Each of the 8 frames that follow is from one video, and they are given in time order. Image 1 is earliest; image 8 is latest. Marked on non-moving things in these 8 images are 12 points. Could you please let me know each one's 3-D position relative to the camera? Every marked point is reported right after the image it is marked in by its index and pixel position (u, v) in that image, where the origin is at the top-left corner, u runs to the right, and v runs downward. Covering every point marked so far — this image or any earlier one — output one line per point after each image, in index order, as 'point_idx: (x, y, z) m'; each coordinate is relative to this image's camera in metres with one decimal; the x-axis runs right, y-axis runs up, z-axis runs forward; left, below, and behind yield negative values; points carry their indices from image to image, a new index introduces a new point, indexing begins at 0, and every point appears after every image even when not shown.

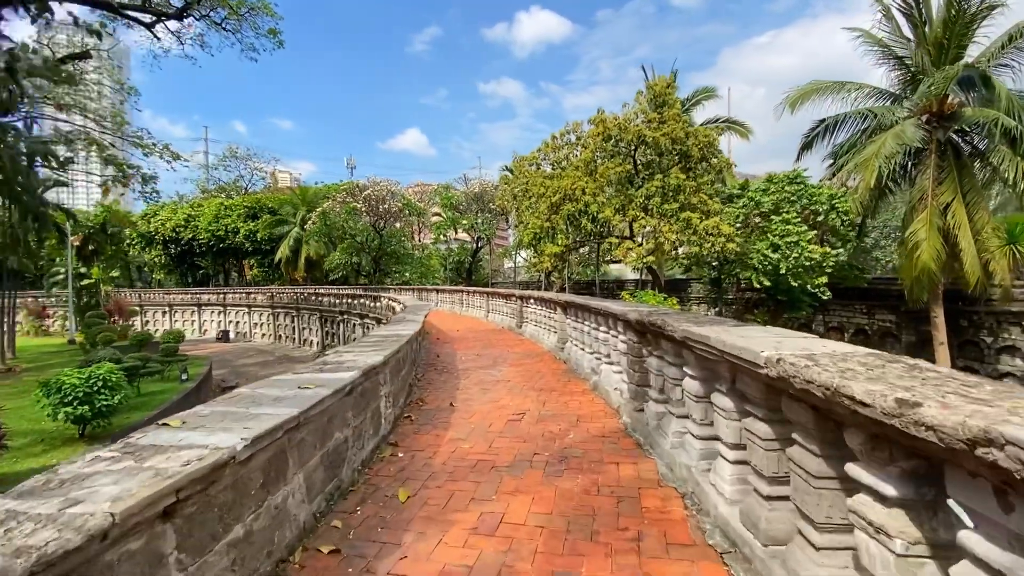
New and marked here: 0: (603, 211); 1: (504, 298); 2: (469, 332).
0: (+2.7, +2.3, +14.5) m
1: (-0.2, -0.2, +13.2) m
2: (-1.1, -1.1, +12.4) m
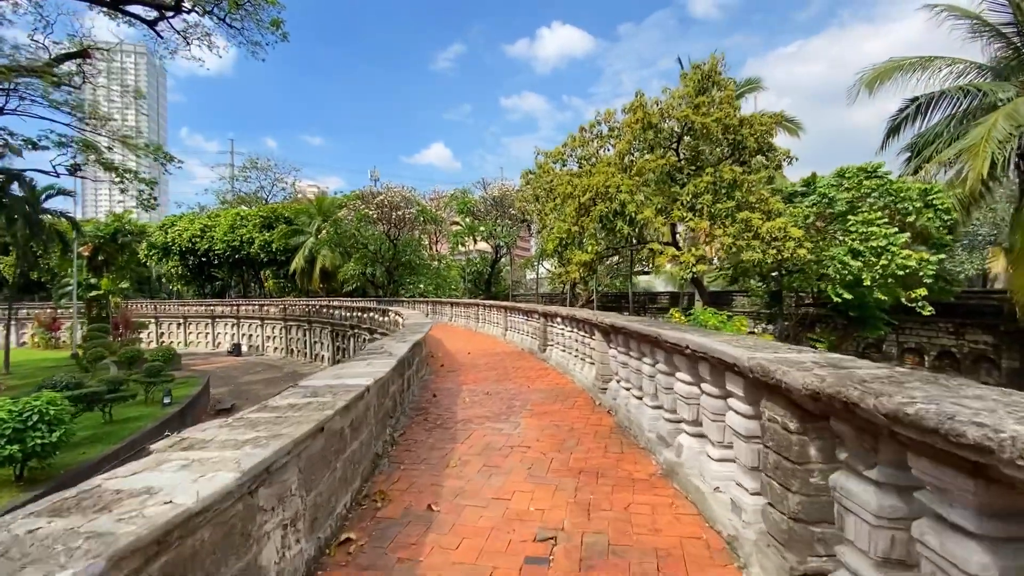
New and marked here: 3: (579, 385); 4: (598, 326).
0: (+3.3, +2.0, +12.2) m
1: (+0.3, -0.6, +11.0) m
2: (-0.7, -1.4, +10.2) m
3: (+0.9, -1.4, +6.7) m
4: (+1.1, -0.5, +6.1) m
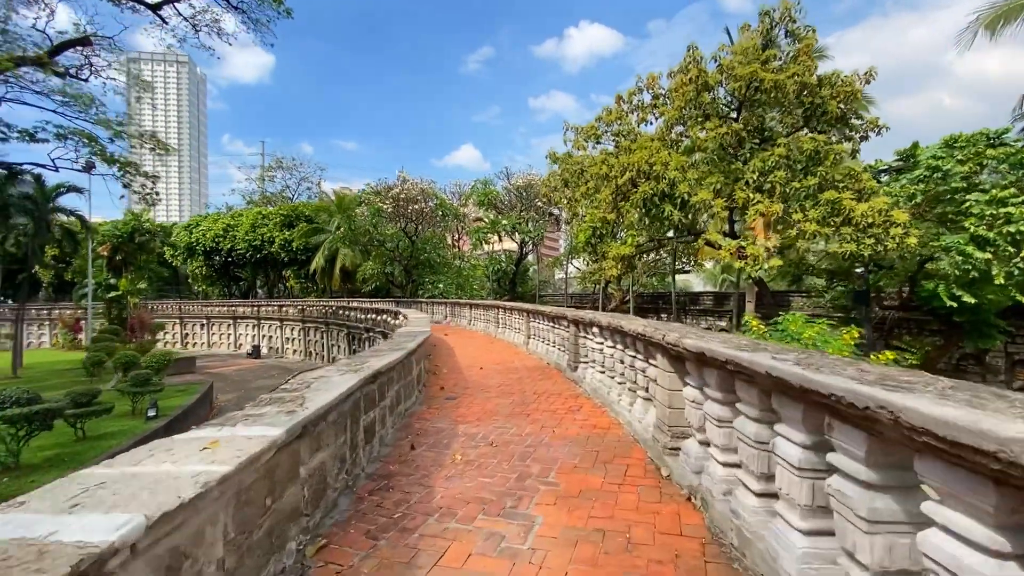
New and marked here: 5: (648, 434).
0: (+3.8, +2.0, +9.8) m
1: (+0.7, -0.6, +8.8) m
2: (-0.3, -1.4, +8.1) m
3: (+1.1, -1.4, +4.5) m
4: (+1.2, -0.5, +3.9) m
5: (+1.1, -1.2, +4.1) m
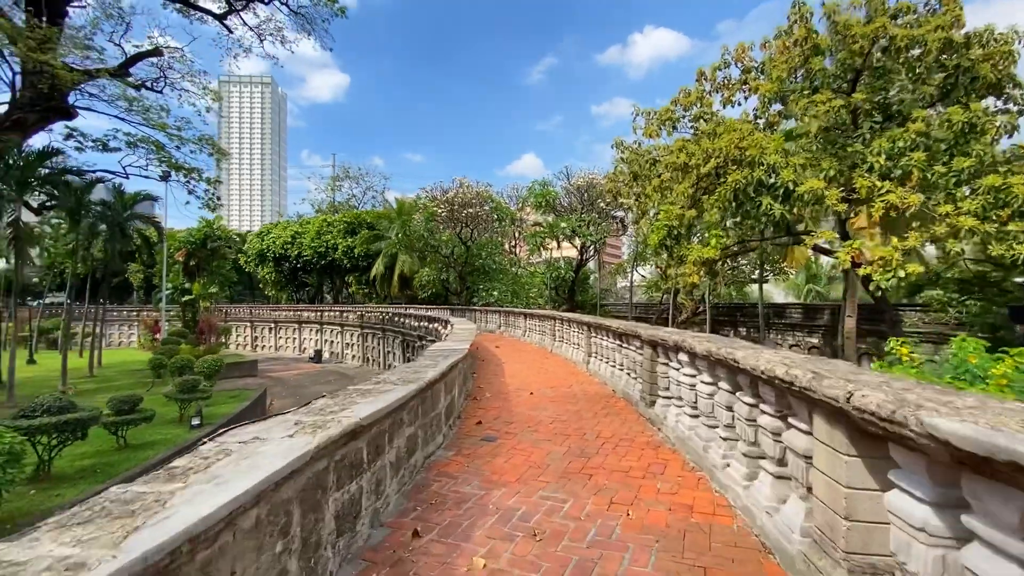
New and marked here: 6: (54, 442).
0: (+4.8, +1.8, +7.9) m
1: (+1.5, -0.7, +7.3) m
2: (+0.5, -1.5, +6.6) m
3: (+1.4, -1.4, +2.9) m
4: (+1.4, -0.5, +2.3) m
5: (+1.4, -1.3, +2.4) m
6: (-8.4, -2.8, +8.9) m
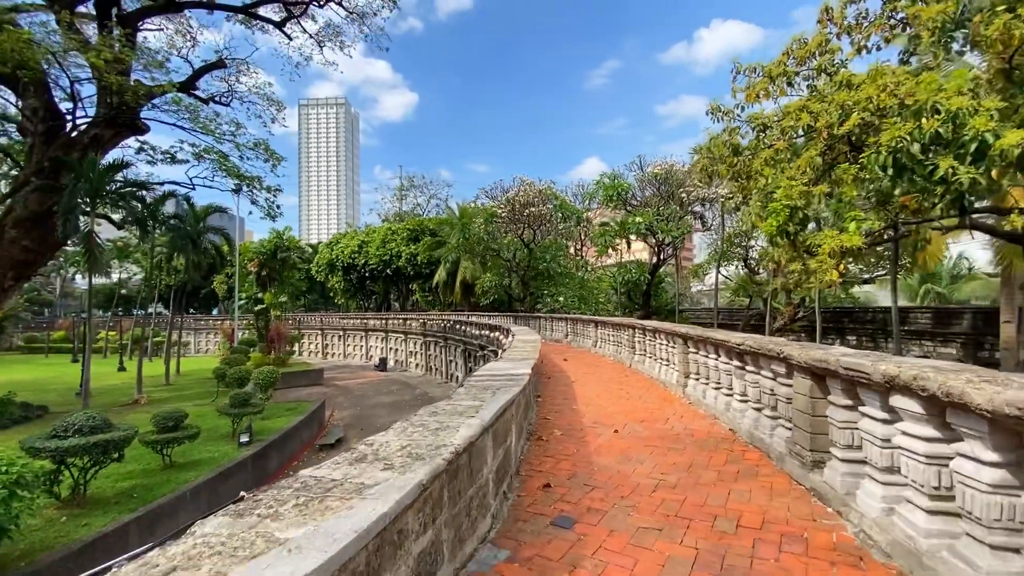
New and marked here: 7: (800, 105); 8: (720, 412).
0: (+5.6, +1.8, +5.6) m
1: (+2.4, -0.7, +5.3) m
2: (+1.3, -1.5, +4.8) m
3: (+1.7, -1.4, +1.0) m
4: (+1.6, -0.5, +0.4) m
5: (+1.6, -1.3, +0.6) m
6: (-7.2, -3.0, +8.2) m
7: (+4.7, +3.0, +8.0) m
8: (+2.3, -1.4, +5.5) m
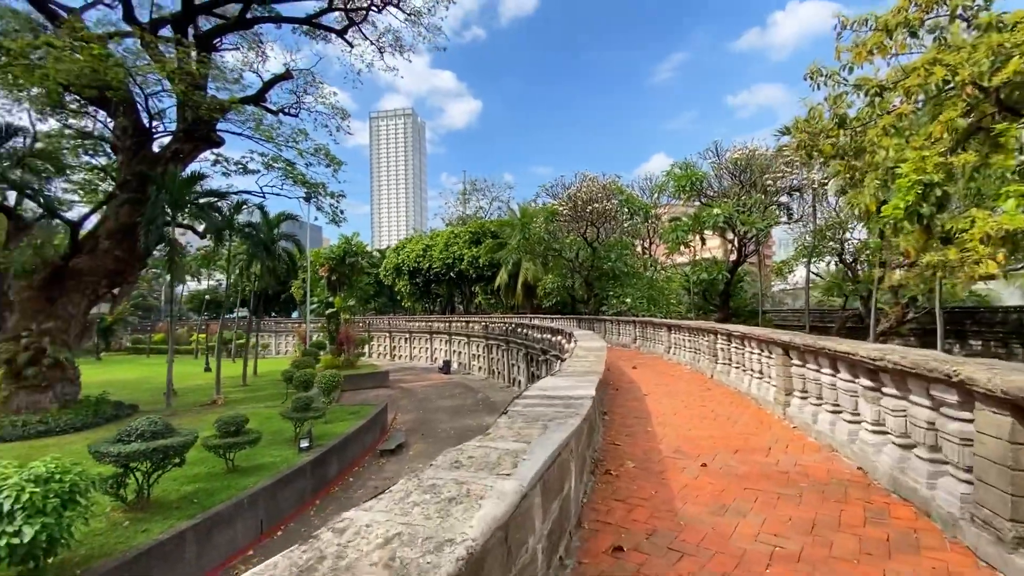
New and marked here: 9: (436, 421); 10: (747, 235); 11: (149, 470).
0: (+6.1, +1.9, +4.0) m
1: (+2.9, -0.7, +4.1) m
2: (+1.8, -1.5, +3.8) m
3: (+1.7, -1.4, -0.1) m
4: (+1.5, -0.5, -0.7) m
5: (+1.6, -1.2, -0.5) m
6: (-6.2, -3.1, +8.3) m
7: (+5.5, +3.1, +6.5) m
8: (+2.9, -1.4, +4.3) m
9: (-3.1, -5.5, +19.8) m
10: (+8.2, +1.8, +17.1) m
11: (-6.3, -3.2, +8.4) m
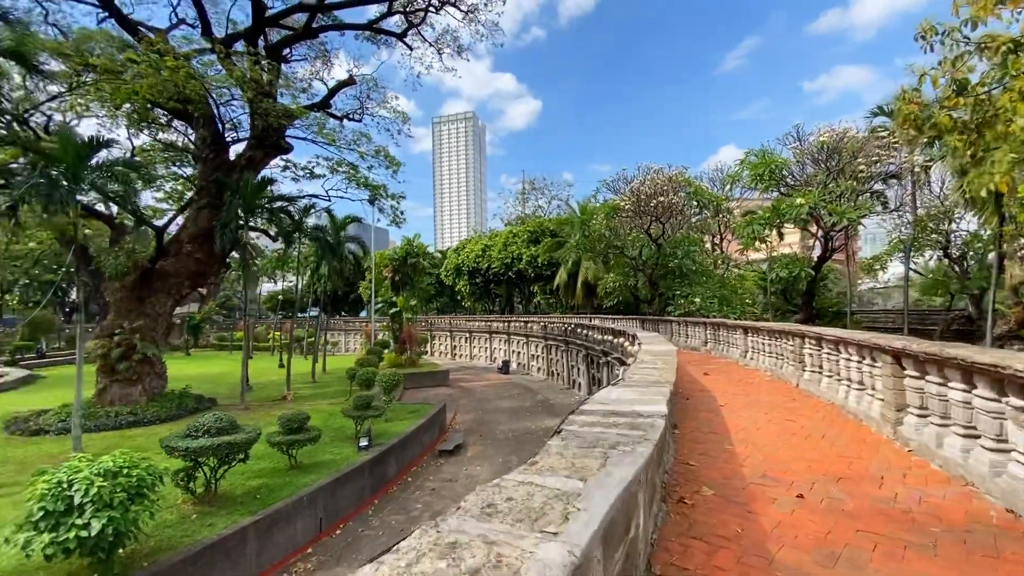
0: (+6.5, +1.9, +2.7) m
1: (+3.3, -0.7, +3.3) m
2: (+2.1, -1.5, +3.1) m
3: (+1.6, -1.3, -0.7) m
4: (+1.3, -0.4, -1.3) m
5: (+1.4, -1.2, -1.1) m
6: (-5.2, -3.1, +8.5) m
7: (+6.2, +3.1, +5.3) m
8: (+3.3, -1.3, +3.4) m
9: (-0.7, -5.4, +19.6) m
10: (+10.2, +1.9, +15.5) m
11: (-5.3, -3.1, +8.7) m
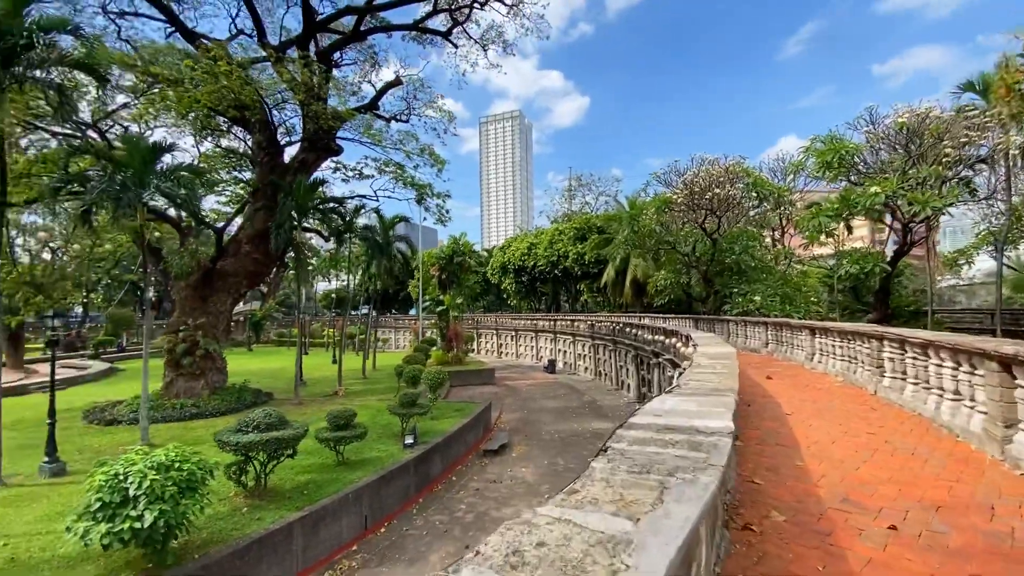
0: (+6.7, +2.0, +1.8) m
1: (+3.6, -0.6, +2.7) m
2: (+2.4, -1.5, +2.6) m
3: (+1.4, -1.3, -1.2) m
4: (+1.1, -0.4, -1.7) m
5: (+1.2, -1.2, -1.6) m
6: (-4.4, -3.1, +8.7) m
7: (+6.6, +3.1, +4.4) m
8: (+3.6, -1.3, +2.8) m
9: (+1.1, -5.4, +19.3) m
10: (+11.6, +2.0, +14.1) m
11: (-4.5, -3.1, +8.8) m
